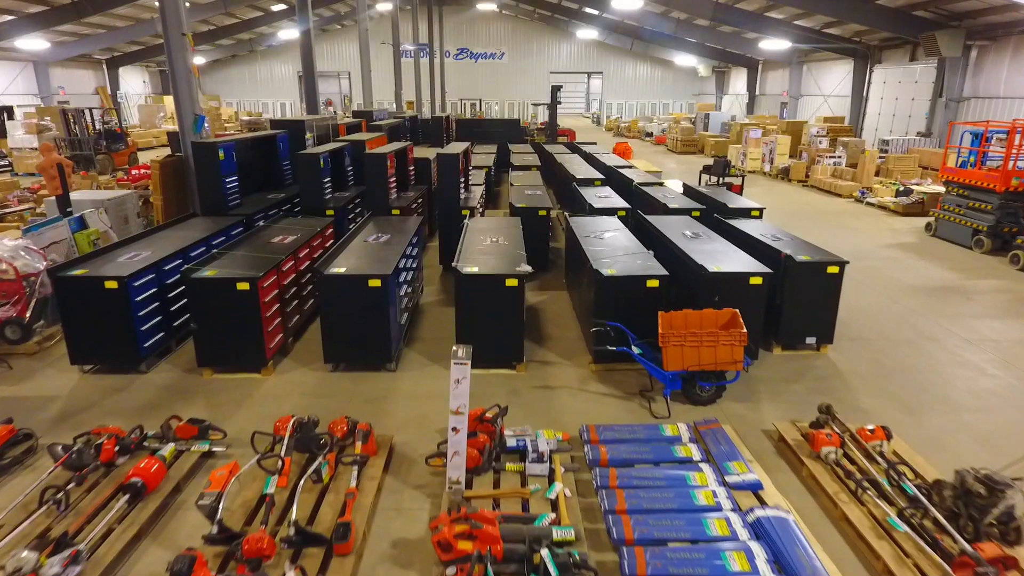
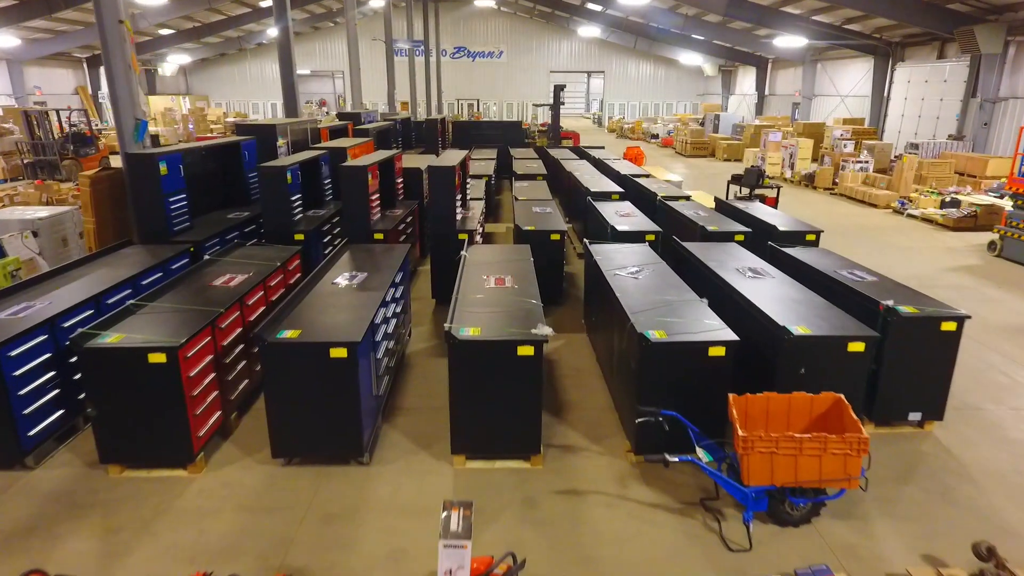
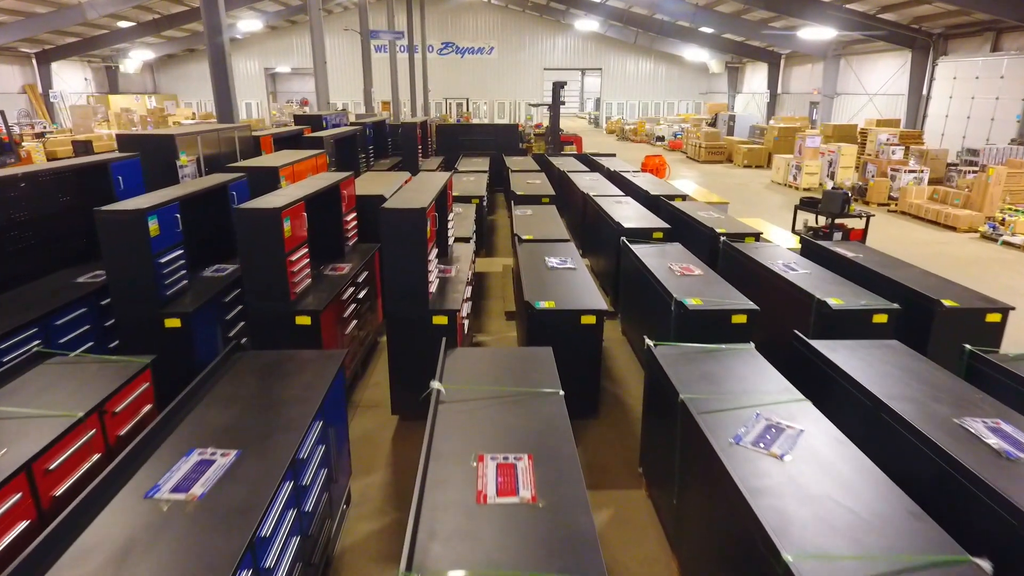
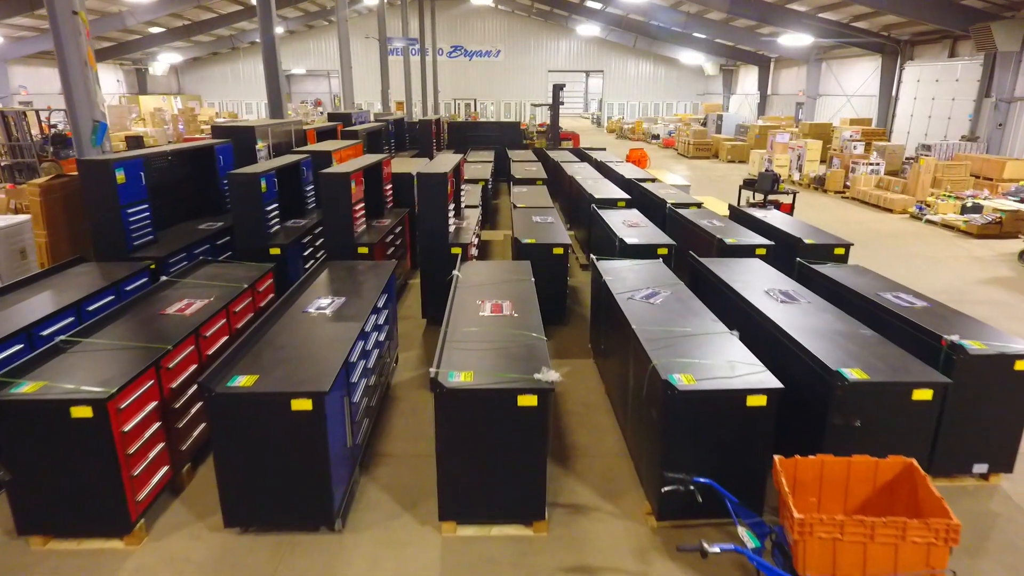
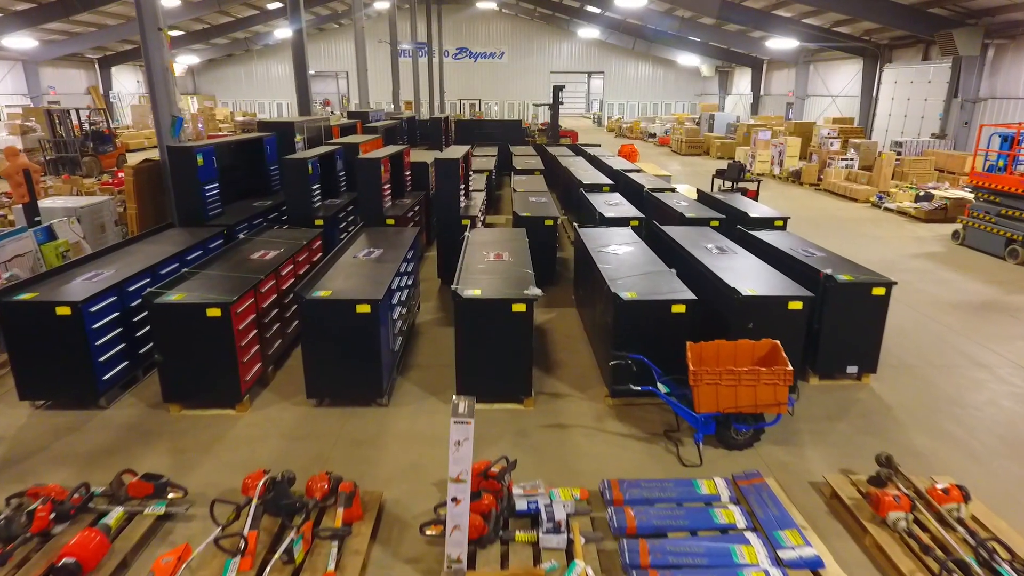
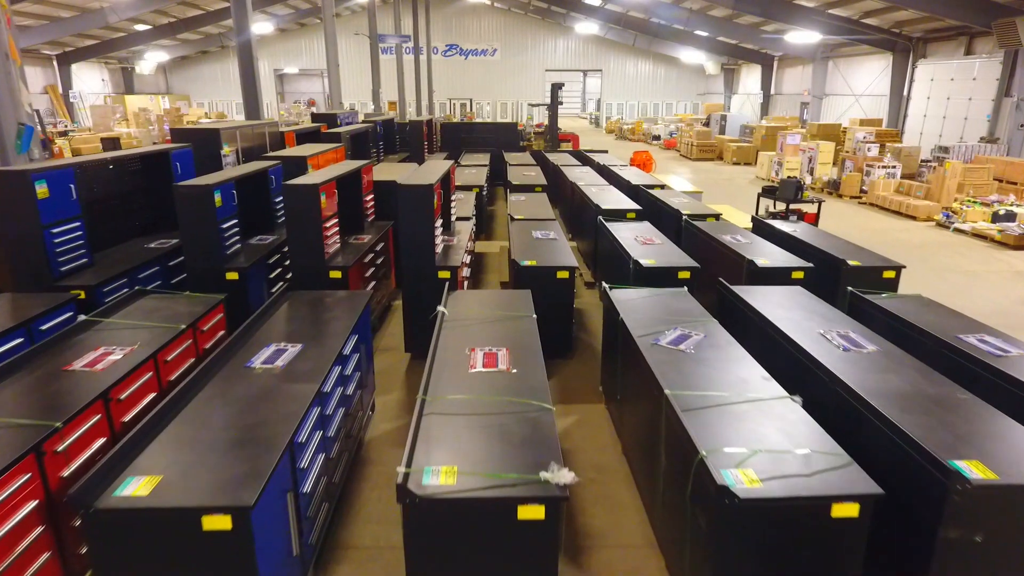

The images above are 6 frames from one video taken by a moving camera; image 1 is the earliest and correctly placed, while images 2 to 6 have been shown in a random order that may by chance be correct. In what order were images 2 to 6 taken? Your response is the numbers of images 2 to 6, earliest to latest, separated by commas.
5, 2, 4, 6, 3
